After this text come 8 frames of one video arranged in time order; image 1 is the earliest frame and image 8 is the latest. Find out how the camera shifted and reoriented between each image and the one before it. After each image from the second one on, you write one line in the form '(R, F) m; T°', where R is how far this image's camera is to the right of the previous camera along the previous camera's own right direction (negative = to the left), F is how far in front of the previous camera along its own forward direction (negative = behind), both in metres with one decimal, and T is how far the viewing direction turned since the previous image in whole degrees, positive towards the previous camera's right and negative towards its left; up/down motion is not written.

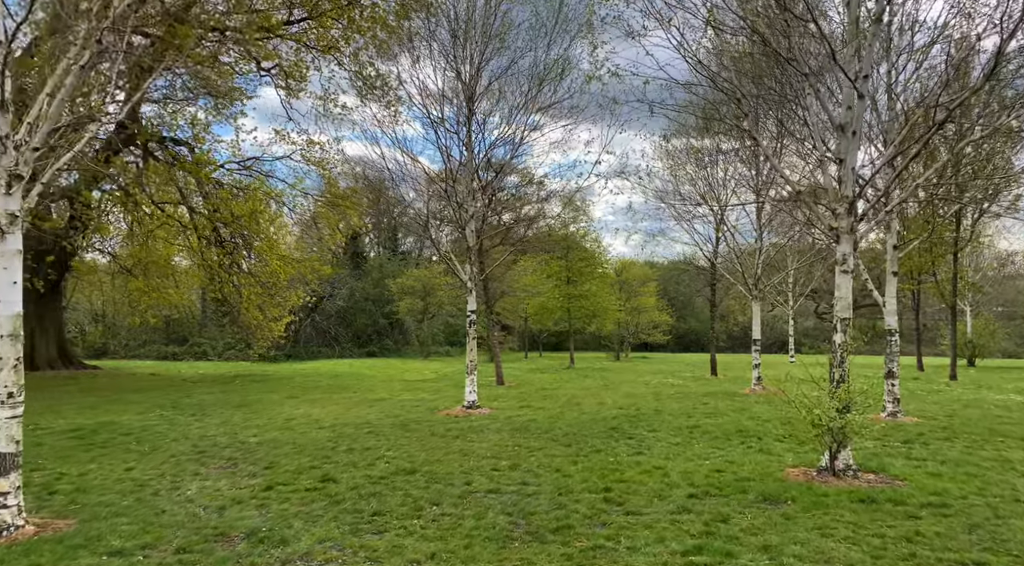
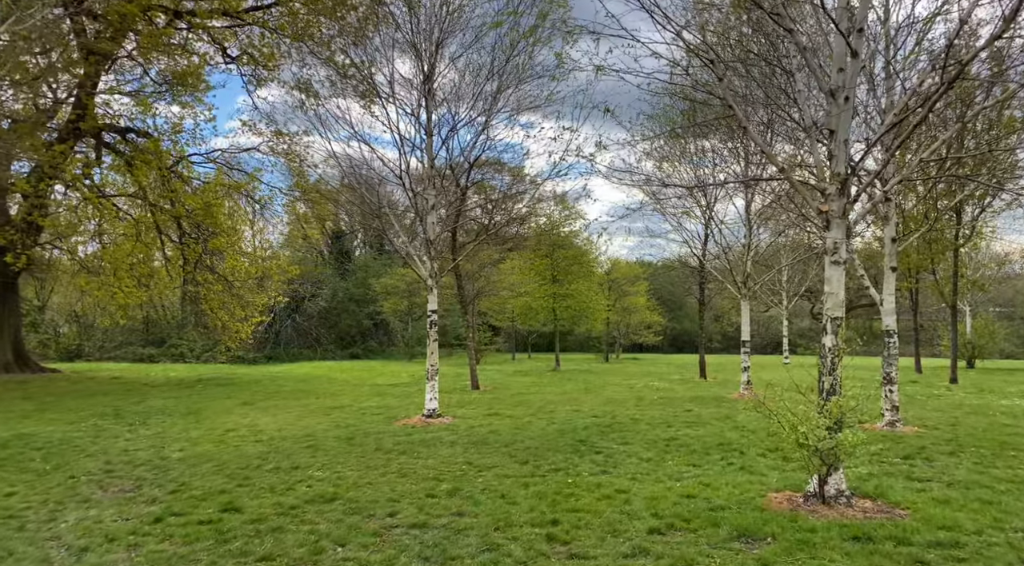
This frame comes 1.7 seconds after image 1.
(+0.6, +1.3) m; 0°
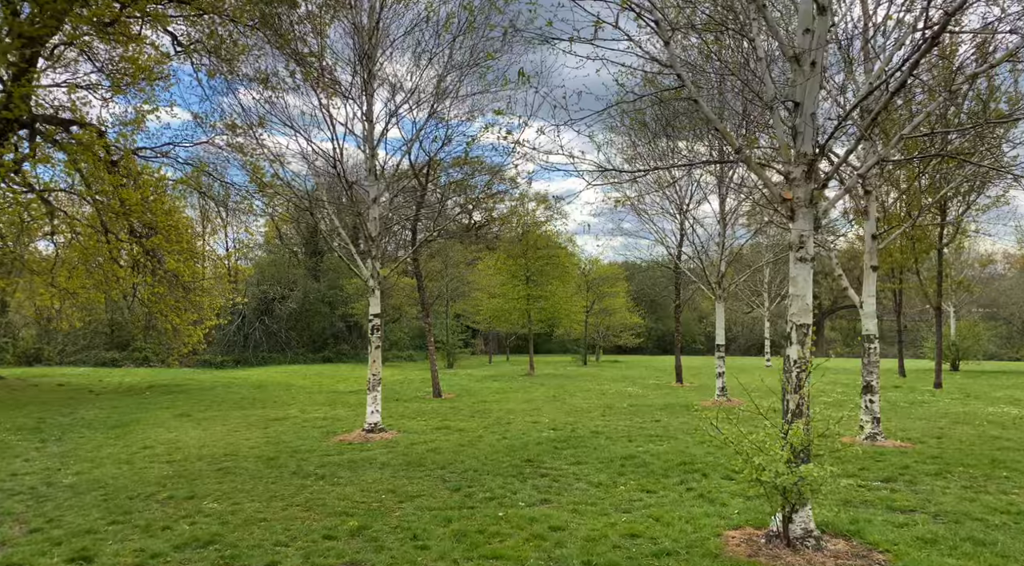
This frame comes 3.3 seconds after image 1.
(+0.6, +1.2) m; +1°
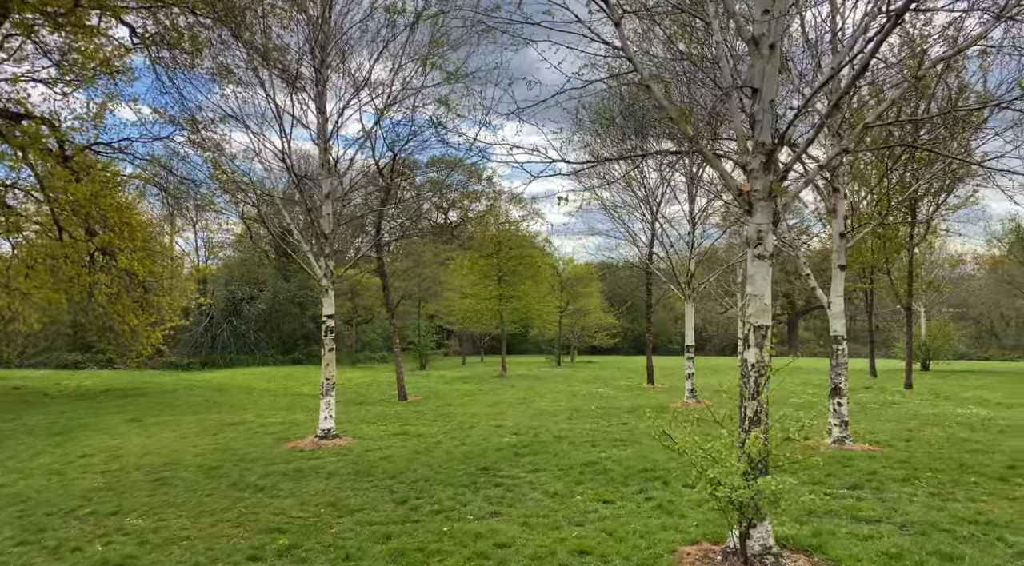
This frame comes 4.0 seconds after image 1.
(+0.3, +0.5) m; +2°
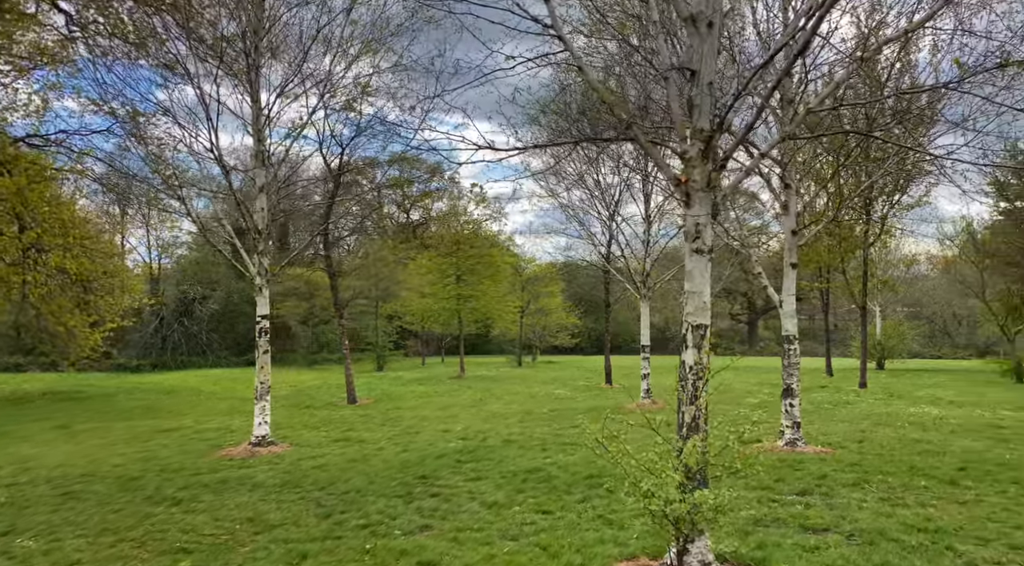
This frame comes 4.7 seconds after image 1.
(+0.3, +0.5) m; +3°
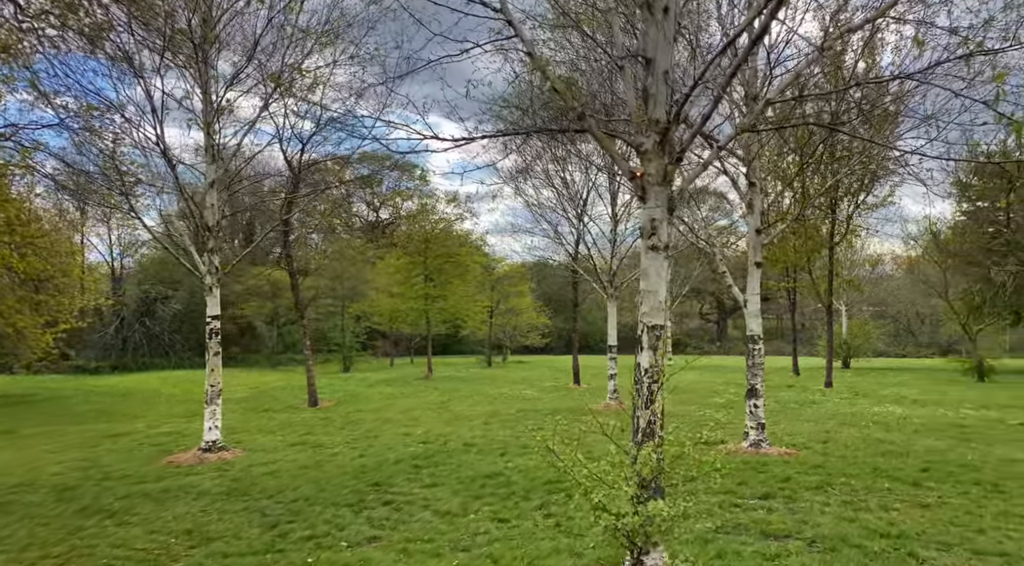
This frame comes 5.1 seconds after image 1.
(+0.2, +0.3) m; +2°
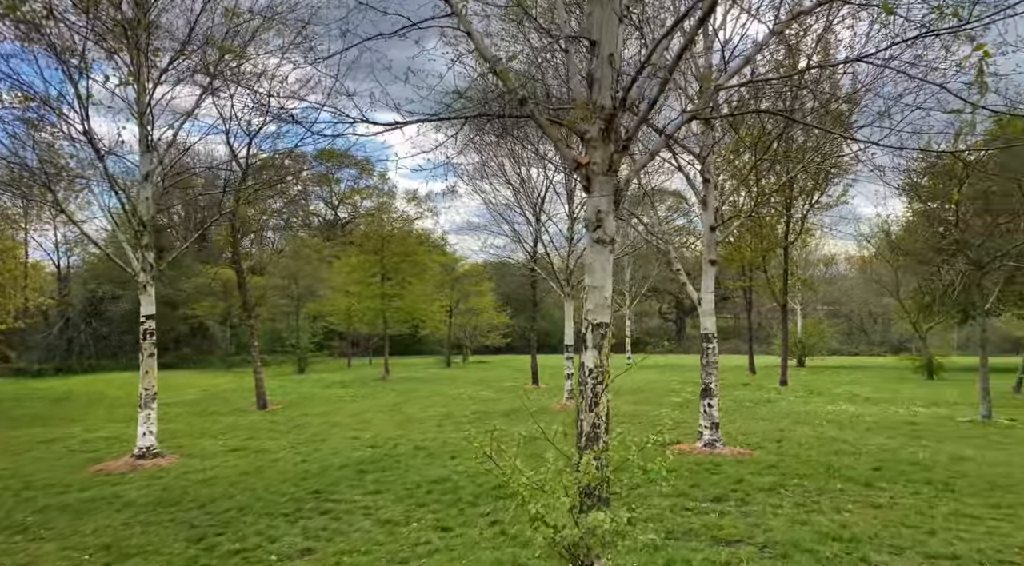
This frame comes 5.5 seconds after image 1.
(+0.2, +0.3) m; +3°
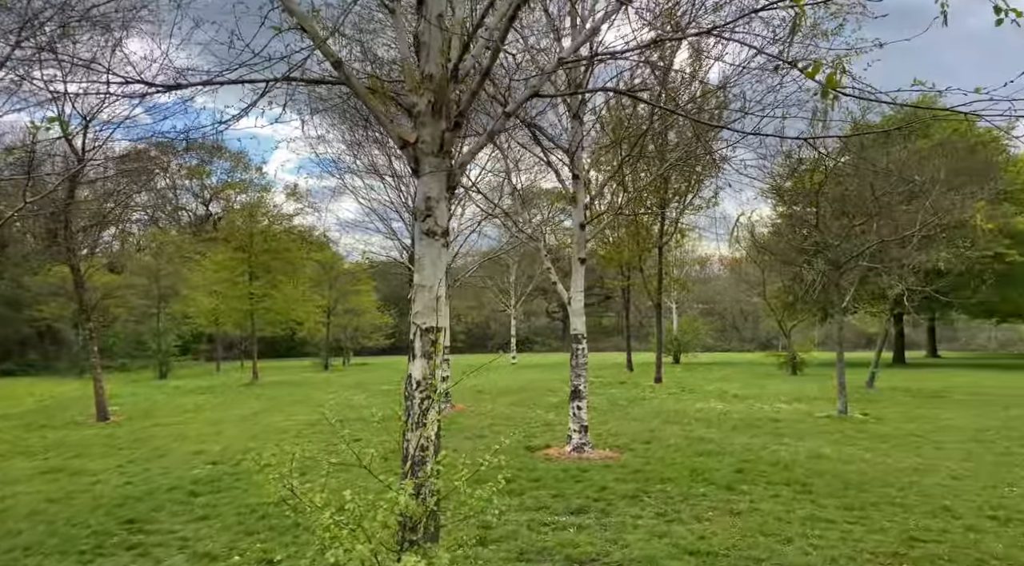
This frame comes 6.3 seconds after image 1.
(+0.4, +0.6) m; +8°
